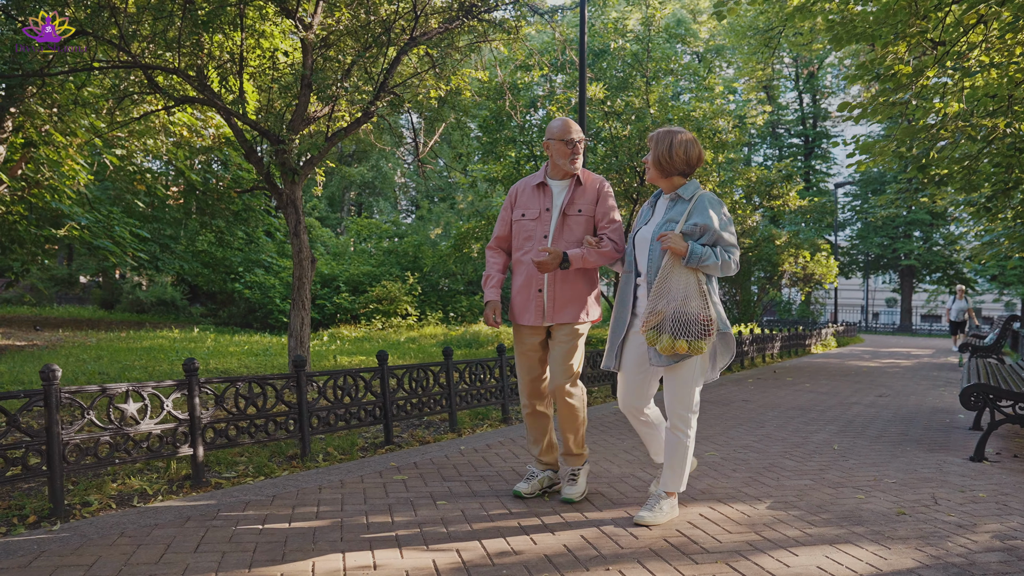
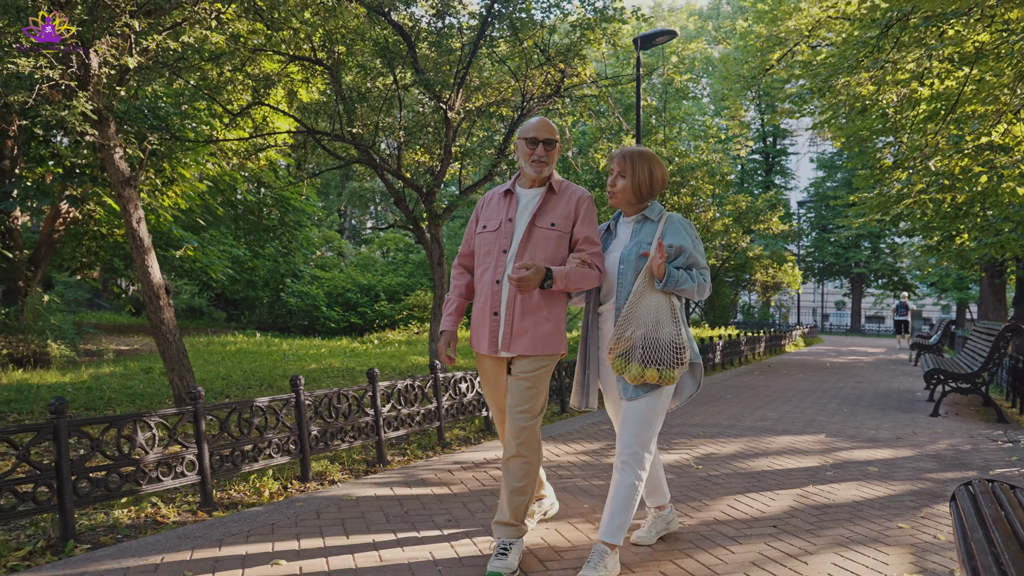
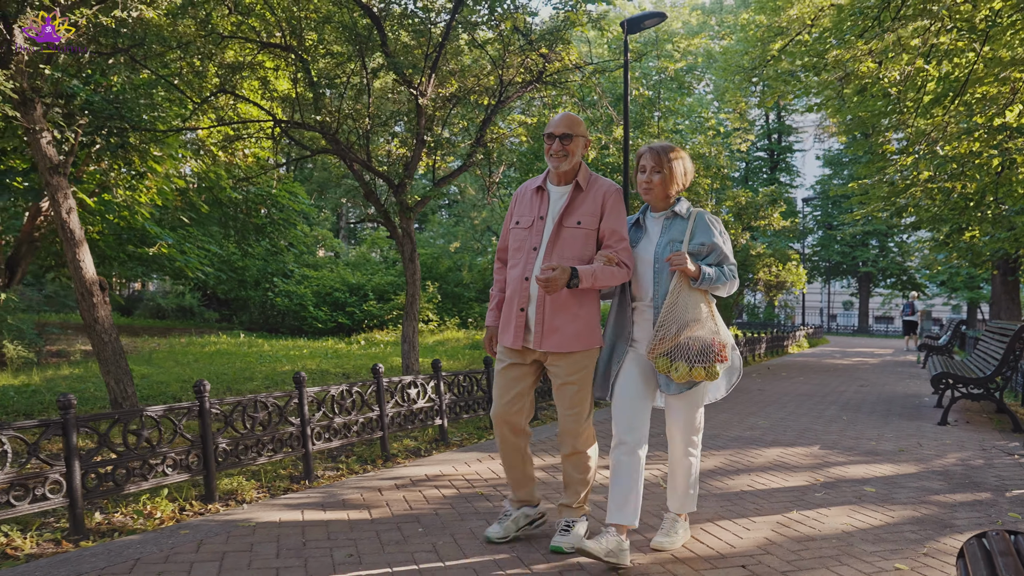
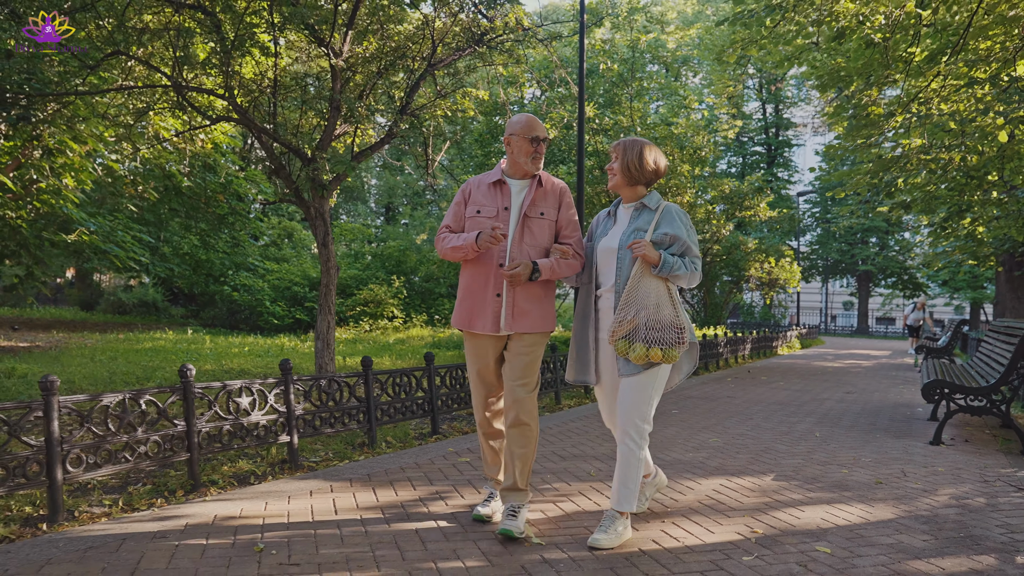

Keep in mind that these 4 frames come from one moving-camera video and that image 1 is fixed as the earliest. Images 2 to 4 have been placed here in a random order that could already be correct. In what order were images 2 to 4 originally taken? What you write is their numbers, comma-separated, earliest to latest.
4, 3, 2
